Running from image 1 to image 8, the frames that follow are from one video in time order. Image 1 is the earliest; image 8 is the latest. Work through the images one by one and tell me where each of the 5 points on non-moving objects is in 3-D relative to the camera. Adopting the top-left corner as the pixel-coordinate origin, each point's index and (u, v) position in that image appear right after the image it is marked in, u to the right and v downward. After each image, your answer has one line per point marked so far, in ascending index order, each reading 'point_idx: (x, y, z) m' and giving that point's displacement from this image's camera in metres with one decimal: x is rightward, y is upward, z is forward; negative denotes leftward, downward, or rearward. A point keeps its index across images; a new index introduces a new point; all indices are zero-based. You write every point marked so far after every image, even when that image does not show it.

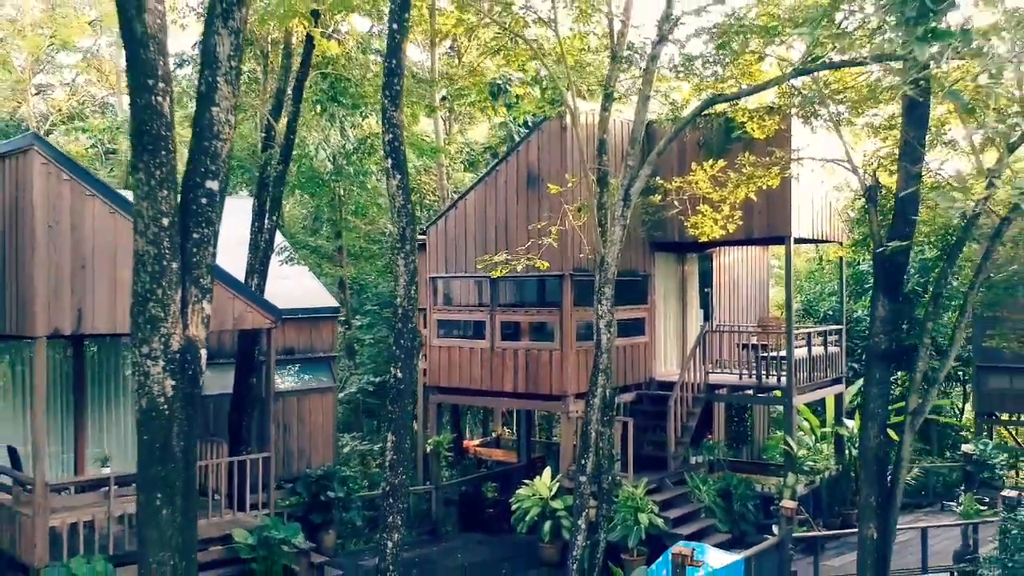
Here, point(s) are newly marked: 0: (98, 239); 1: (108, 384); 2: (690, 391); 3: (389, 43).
0: (-4.3, +0.5, +9.5) m
1: (-4.8, -1.2, +11.0) m
2: (+2.9, -1.7, +14.6) m
3: (-1.1, +2.2, +8.5) m
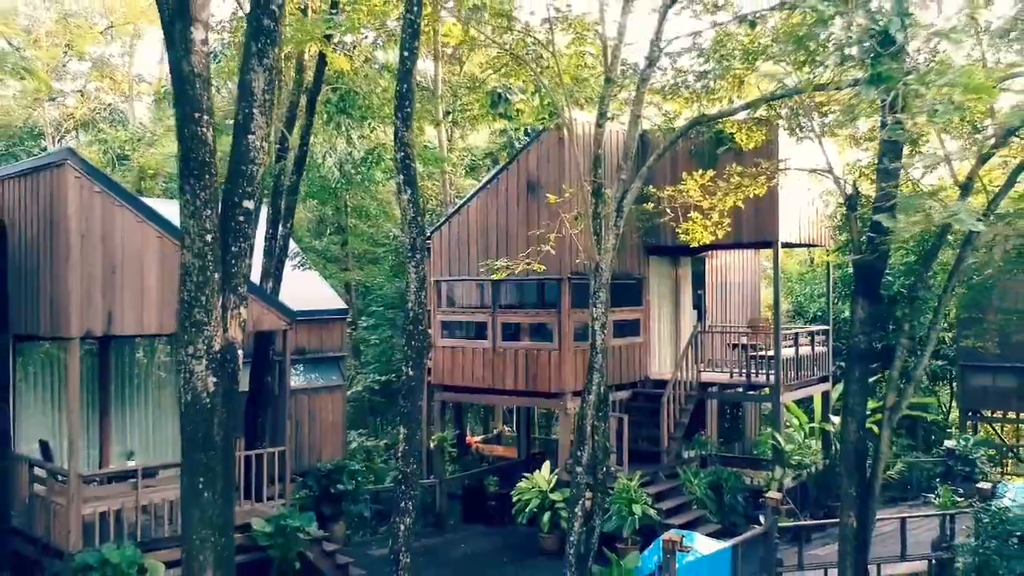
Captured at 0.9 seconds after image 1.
0: (-4.3, +0.5, +10.2) m
1: (-4.8, -1.2, +11.6) m
2: (+2.9, -1.7, +15.3) m
3: (-1.1, +2.2, +9.2) m
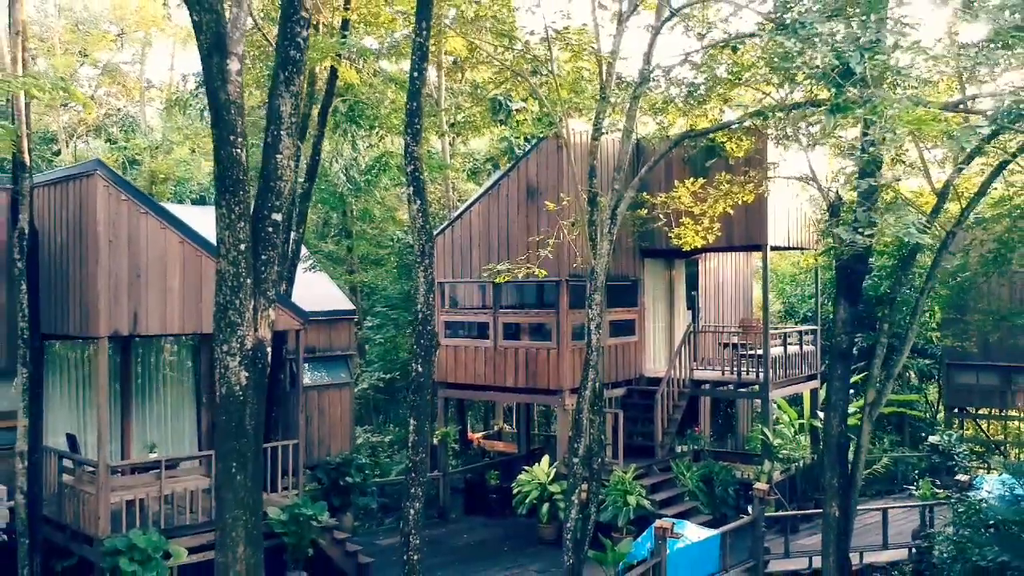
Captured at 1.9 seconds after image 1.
0: (-4.3, +0.5, +10.8) m
1: (-4.8, -1.2, +12.3) m
2: (+2.9, -1.7, +16.0) m
3: (-1.1, +2.2, +9.8) m
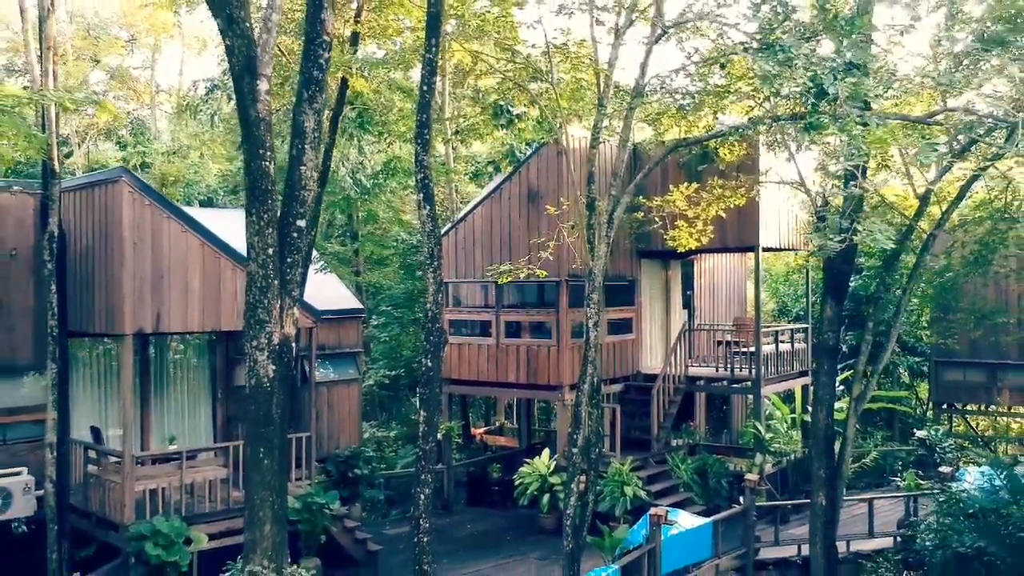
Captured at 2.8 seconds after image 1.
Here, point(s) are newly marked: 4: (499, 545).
0: (-4.3, +0.5, +11.4) m
1: (-4.8, -1.2, +12.9) m
2: (+2.9, -1.7, +16.6) m
3: (-1.0, +2.2, +10.4) m
4: (-0.2, -4.1, +14.3) m
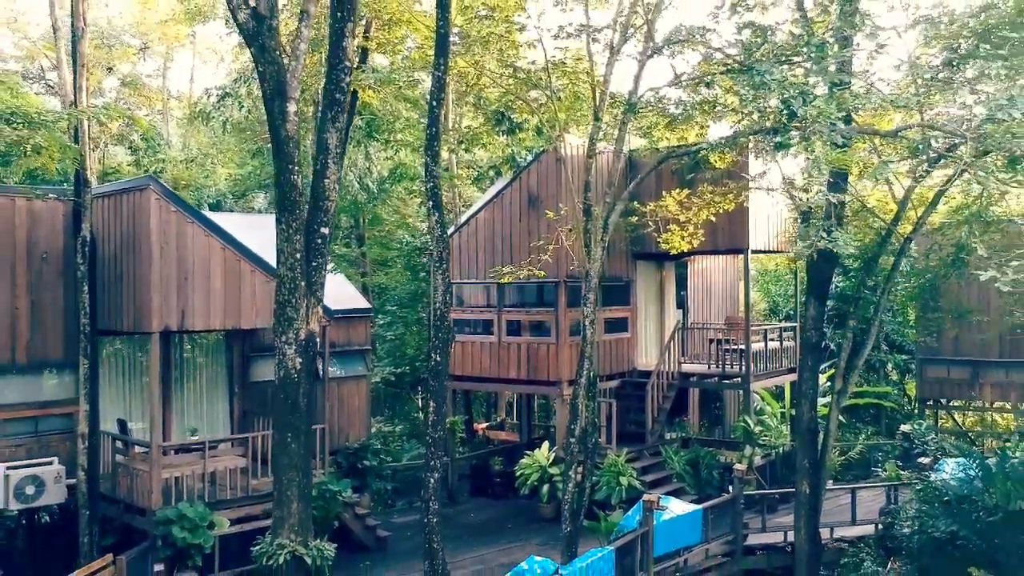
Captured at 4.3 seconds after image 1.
0: (-4.2, +0.5, +12.2) m
1: (-4.8, -1.3, +13.6) m
2: (+2.9, -1.7, +17.4) m
3: (-1.0, +2.2, +11.2) m
4: (-0.2, -4.1, +15.1) m
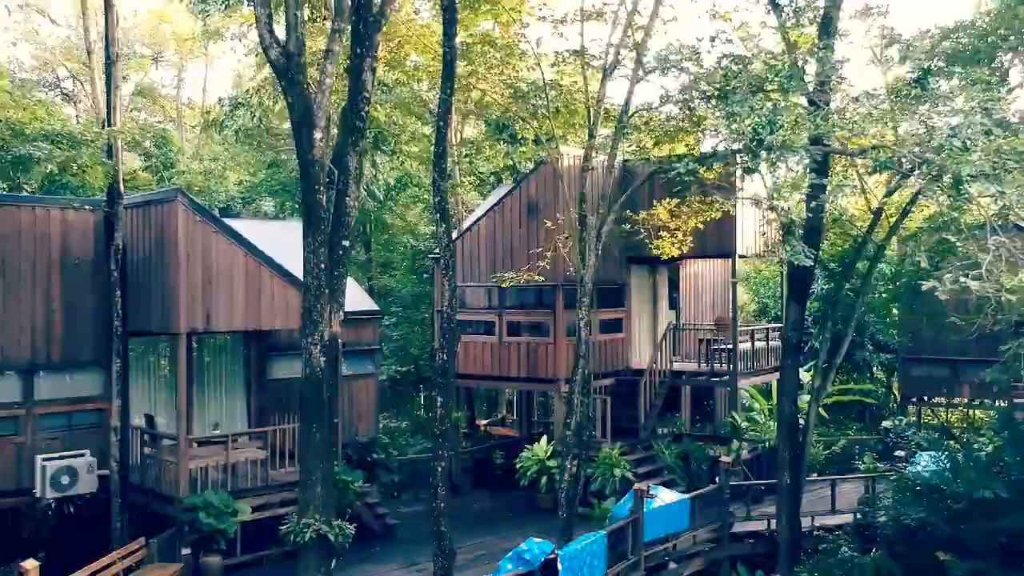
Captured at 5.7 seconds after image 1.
0: (-4.2, +0.4, +13.1) m
1: (-4.7, -1.3, +14.6) m
2: (+2.9, -1.8, +18.3) m
3: (-1.0, +2.1, +12.1) m
4: (-0.2, -4.1, +16.0) m
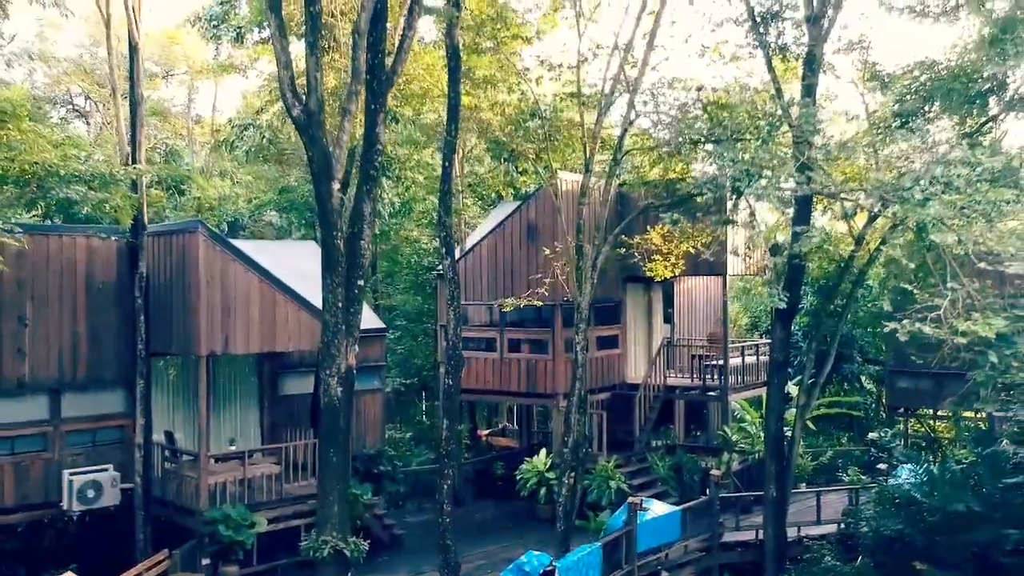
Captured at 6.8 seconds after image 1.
0: (-4.2, 0.0, +13.9) m
1: (-4.7, -1.7, +15.4) m
2: (+2.9, -2.2, +19.1) m
3: (-1.0, +1.7, +12.9) m
4: (-0.2, -4.5, +16.8) m
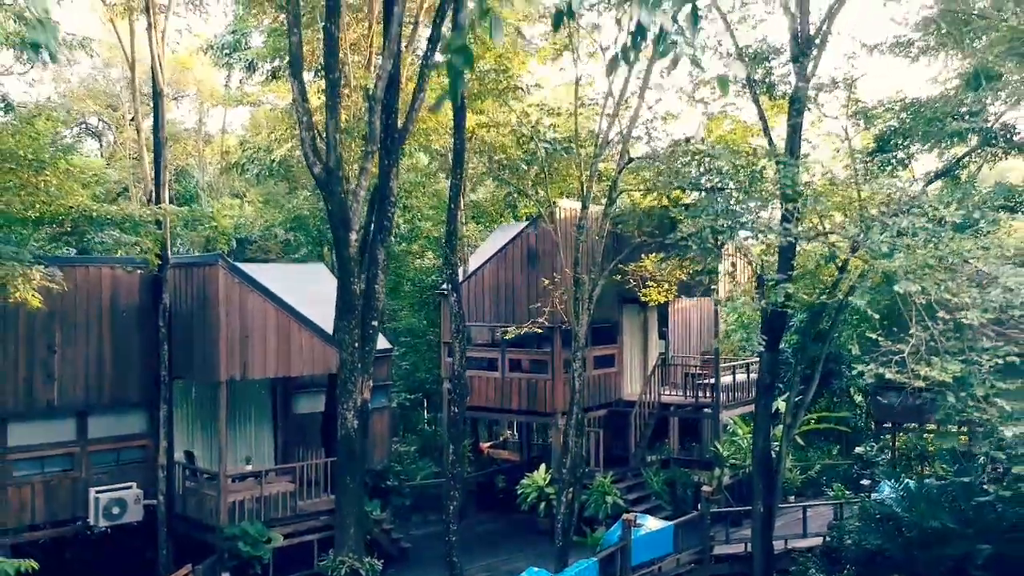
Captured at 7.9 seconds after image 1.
0: (-4.2, -0.5, +14.8) m
1: (-4.7, -2.2, +16.2) m
2: (+3.0, -2.6, +19.9) m
3: (-1.0, +1.2, +13.8) m
4: (-0.1, -5.0, +17.7) m
